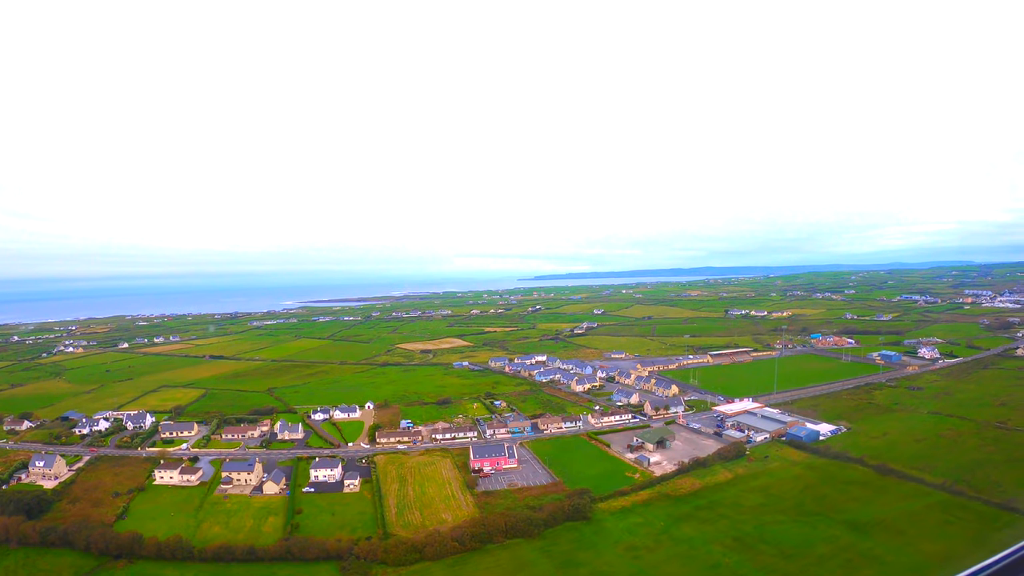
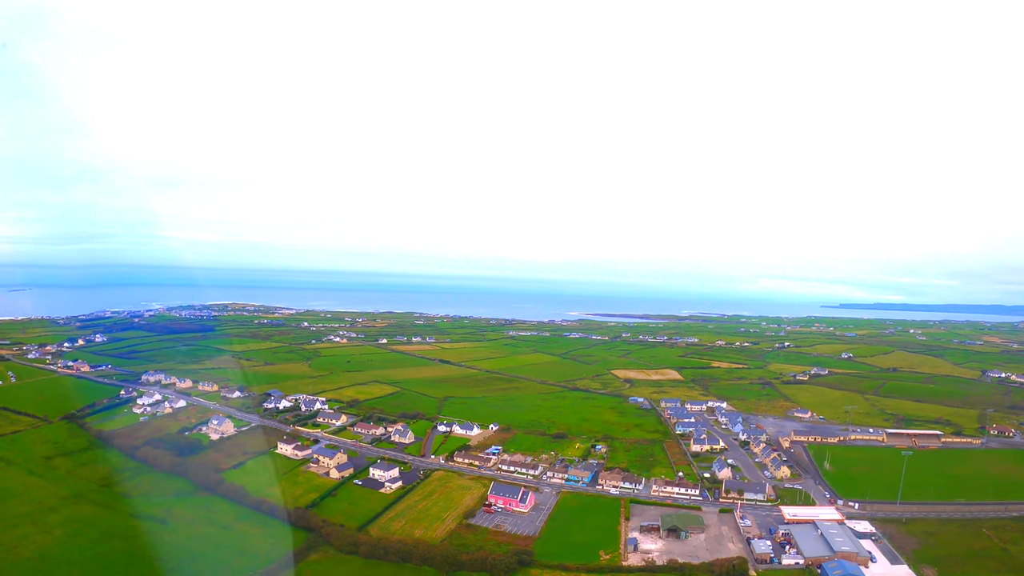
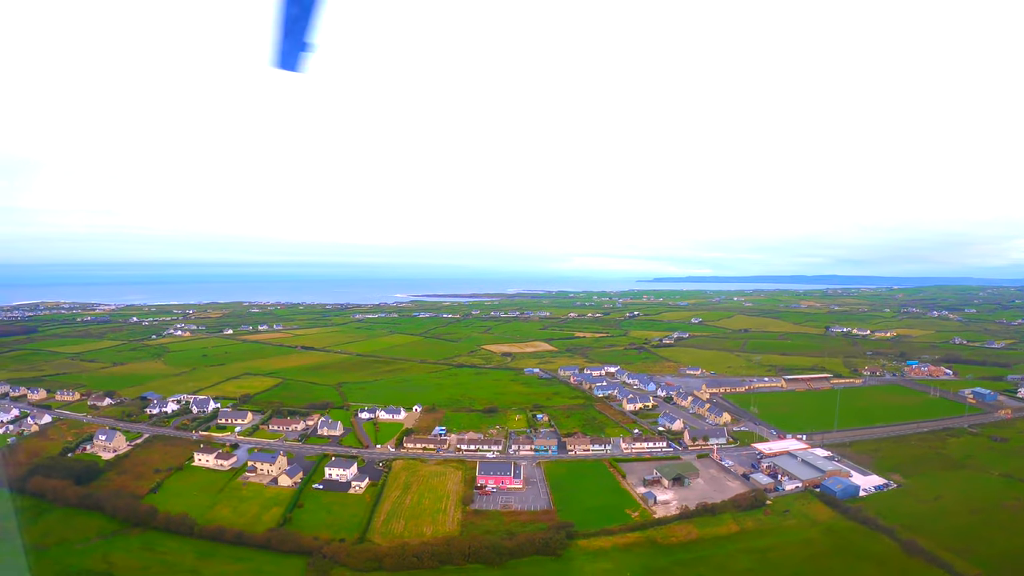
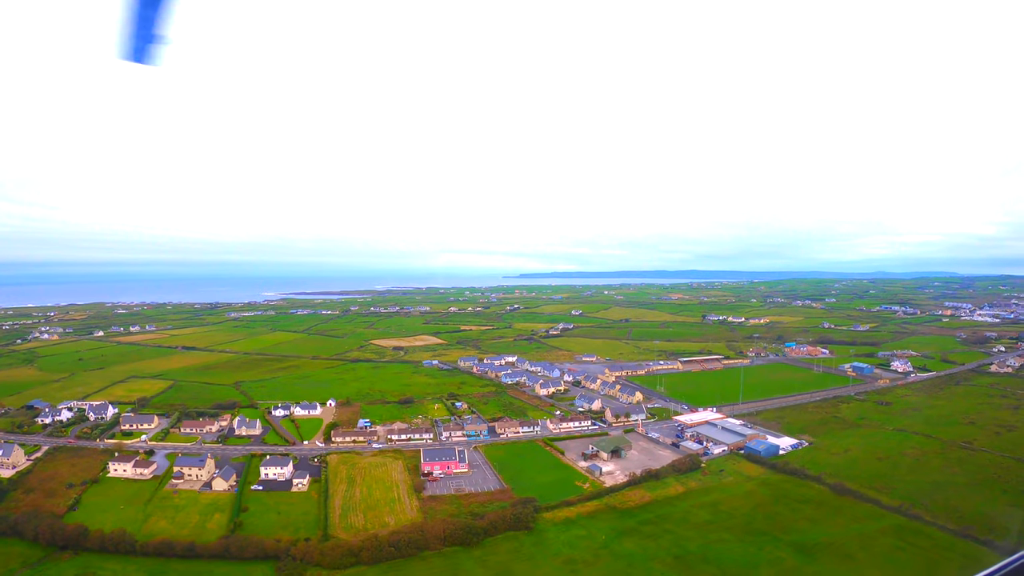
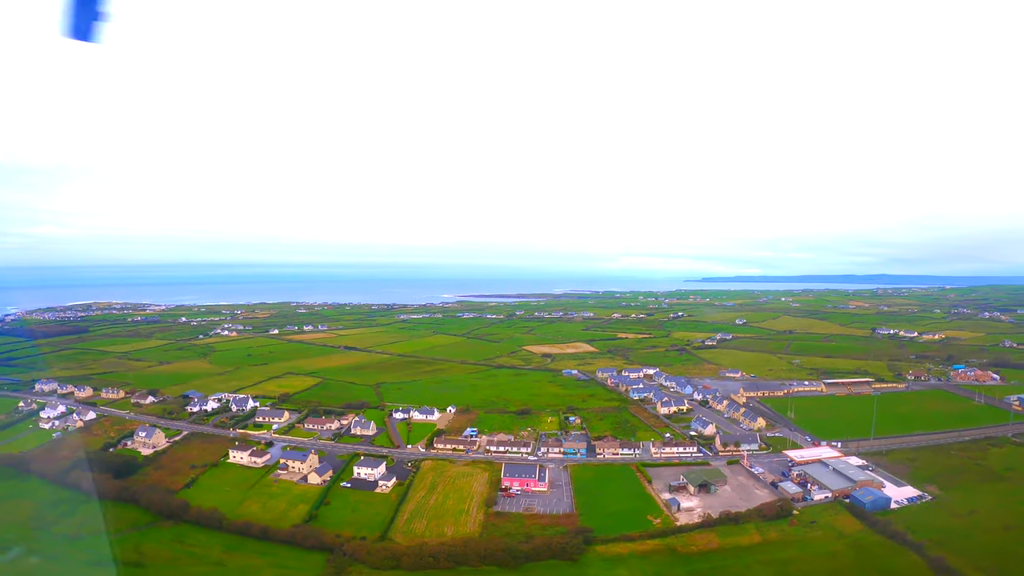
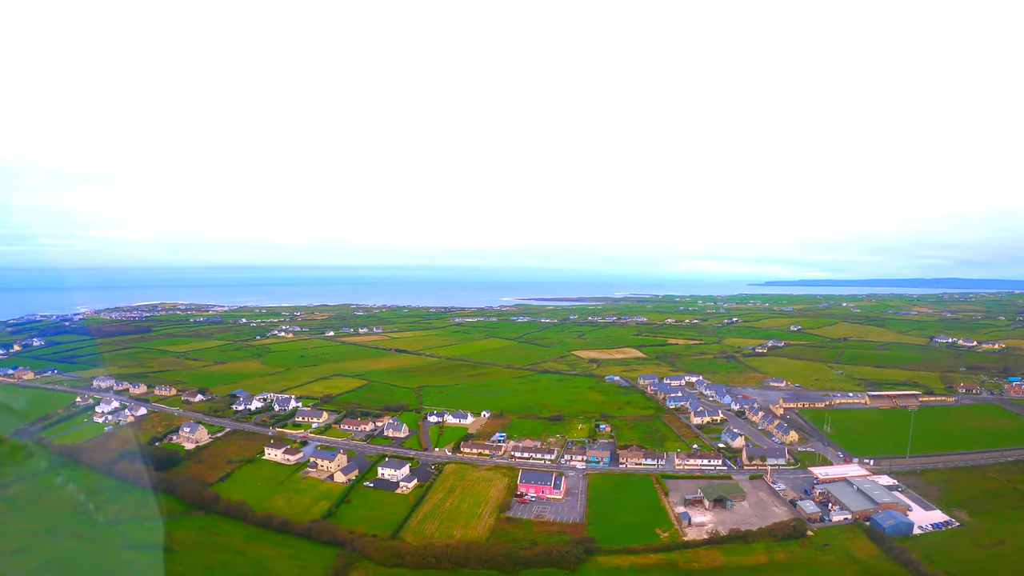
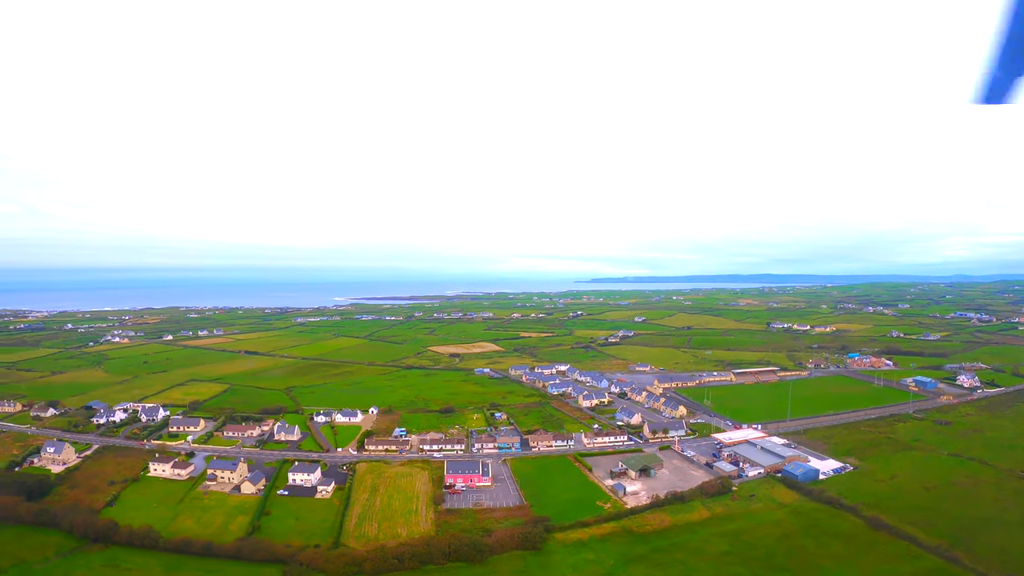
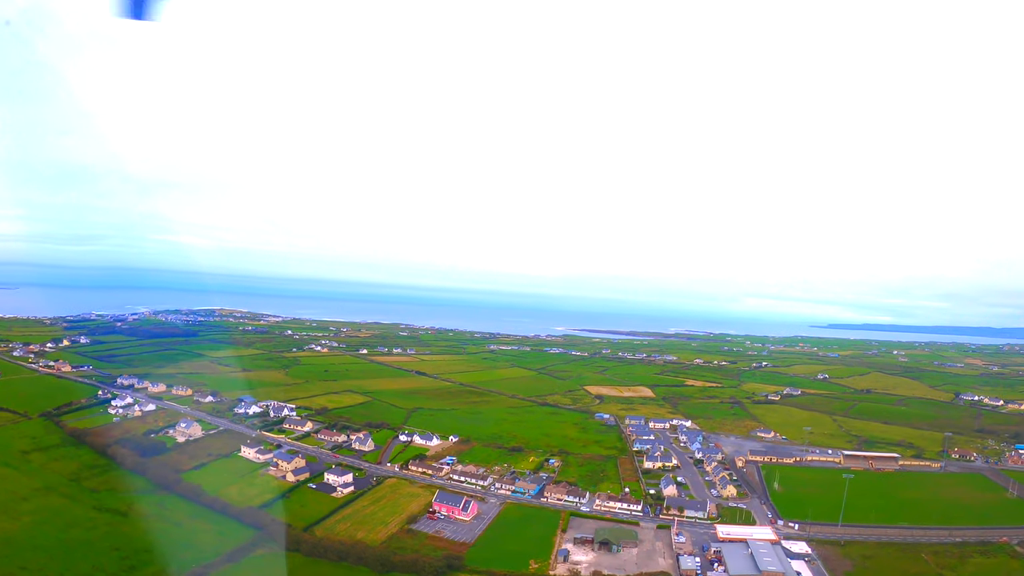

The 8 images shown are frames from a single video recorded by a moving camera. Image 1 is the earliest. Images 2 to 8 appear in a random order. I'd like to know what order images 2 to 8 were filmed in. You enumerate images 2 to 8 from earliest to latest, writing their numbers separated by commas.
4, 7, 3, 5, 6, 2, 8
